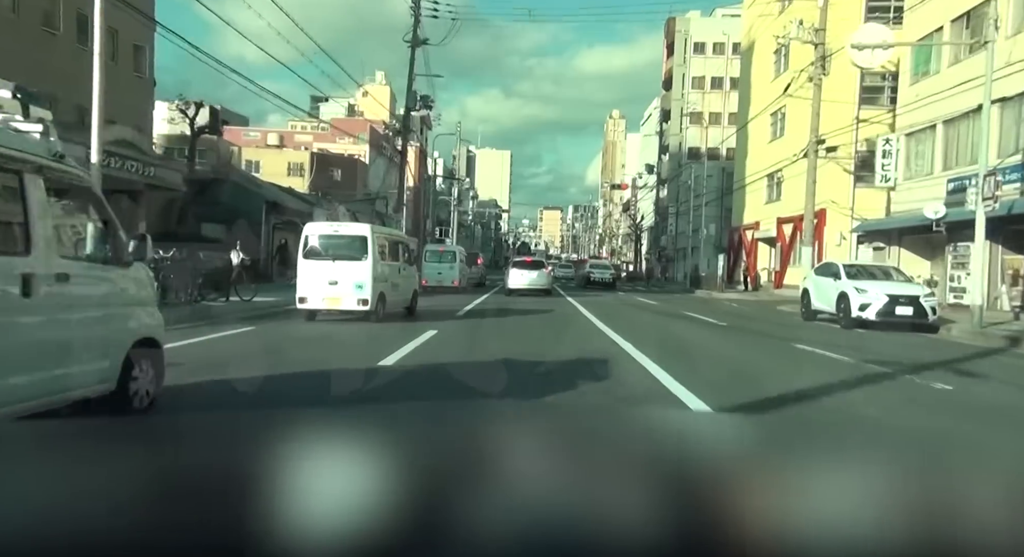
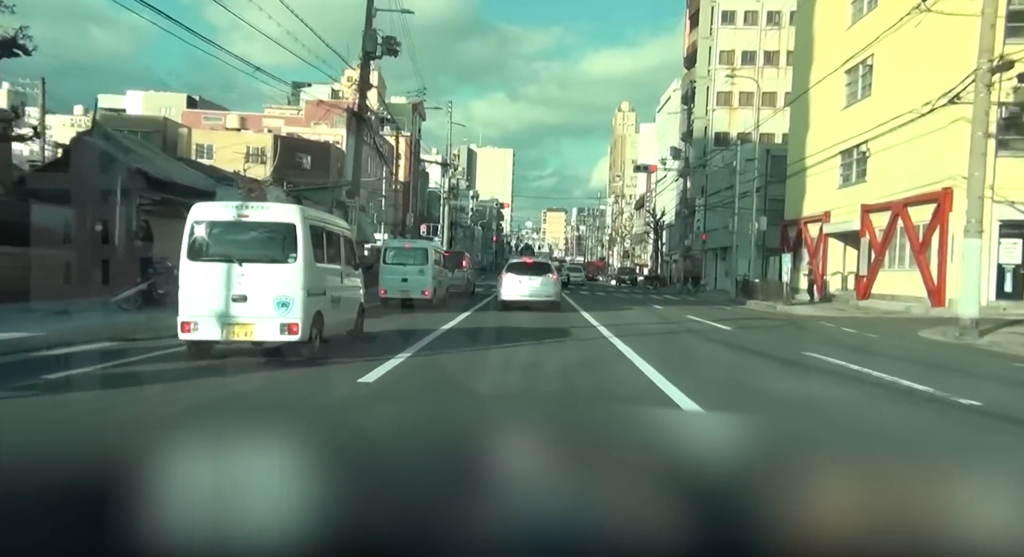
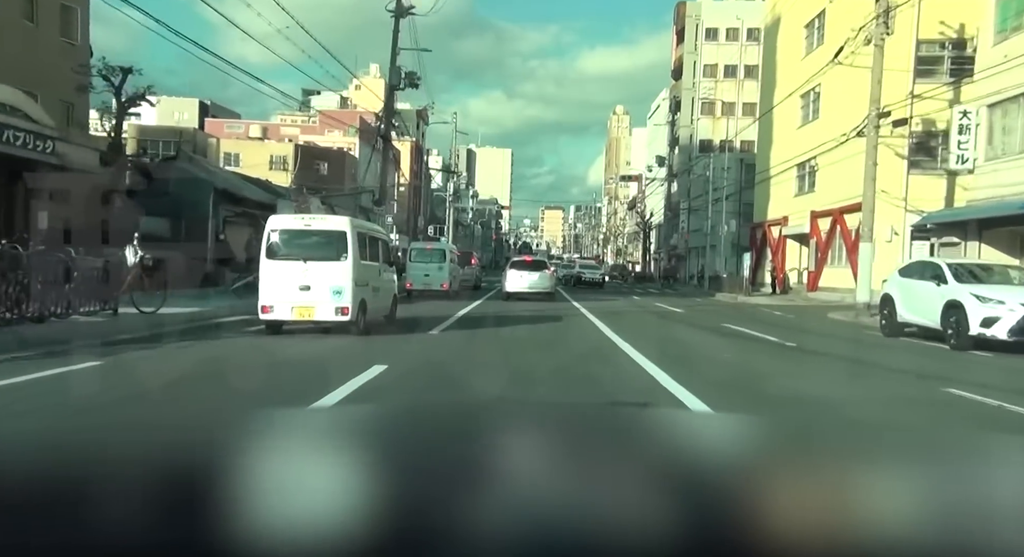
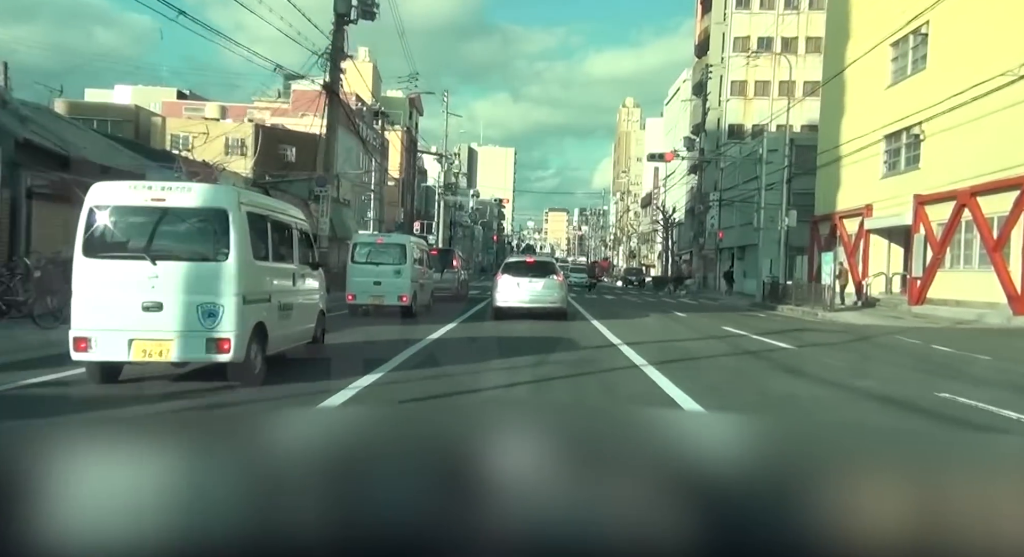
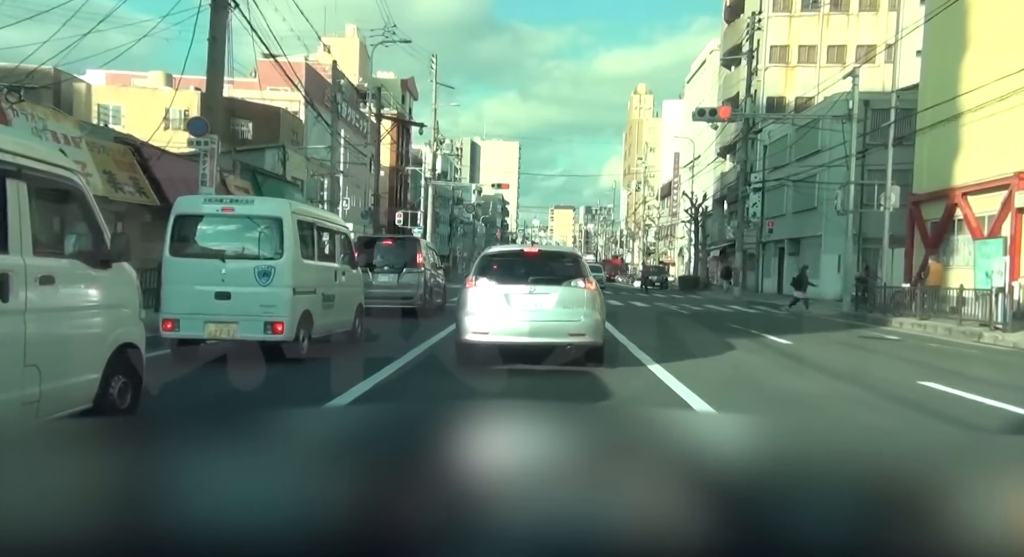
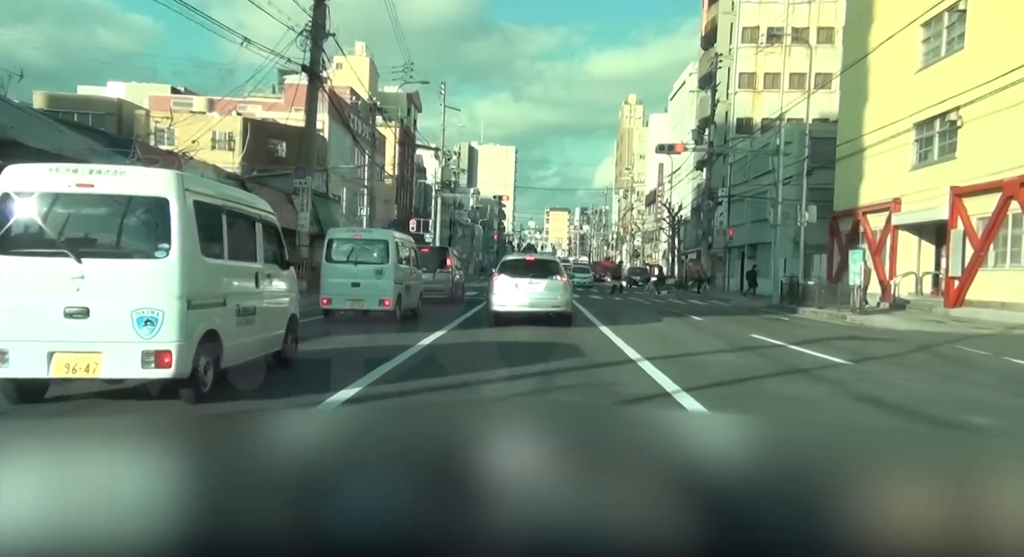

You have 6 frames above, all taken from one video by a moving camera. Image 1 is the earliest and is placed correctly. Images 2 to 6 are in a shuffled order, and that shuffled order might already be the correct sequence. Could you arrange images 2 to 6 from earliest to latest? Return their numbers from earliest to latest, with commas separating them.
3, 2, 4, 6, 5
